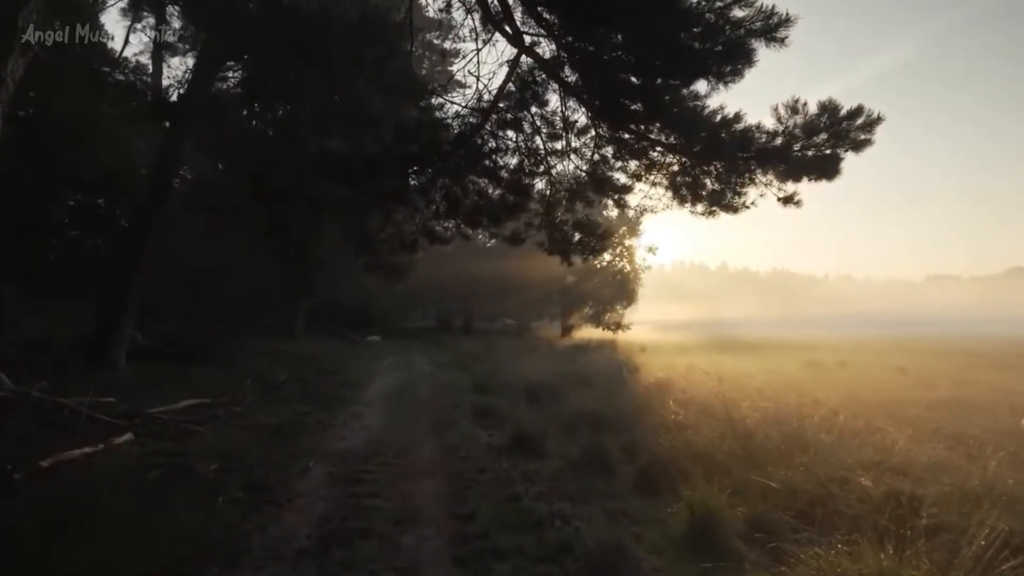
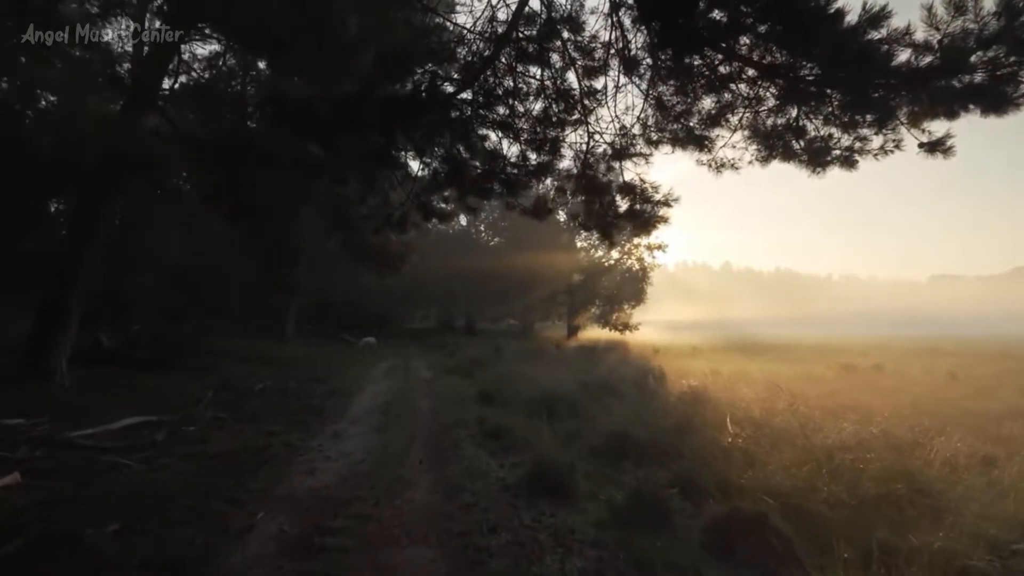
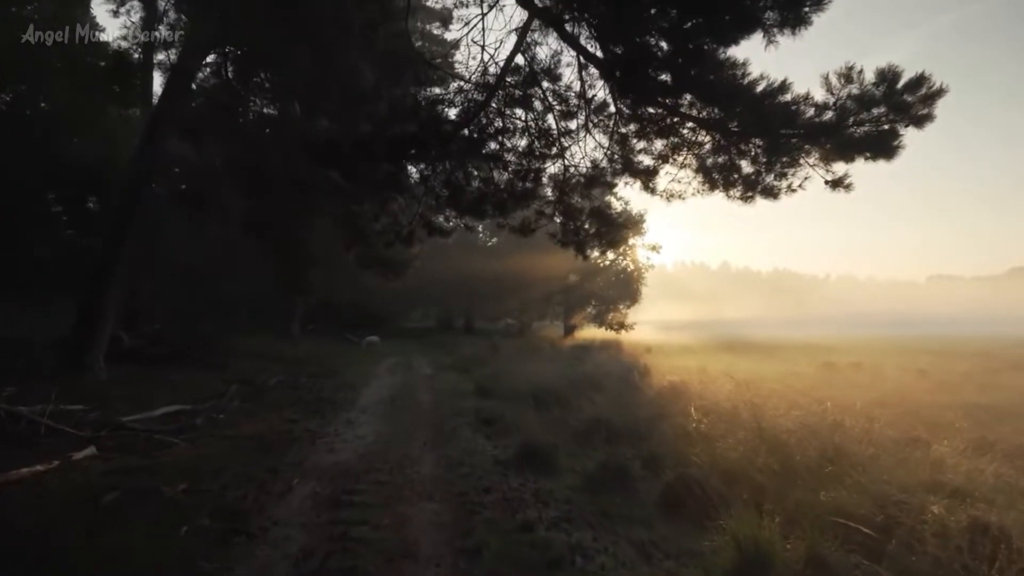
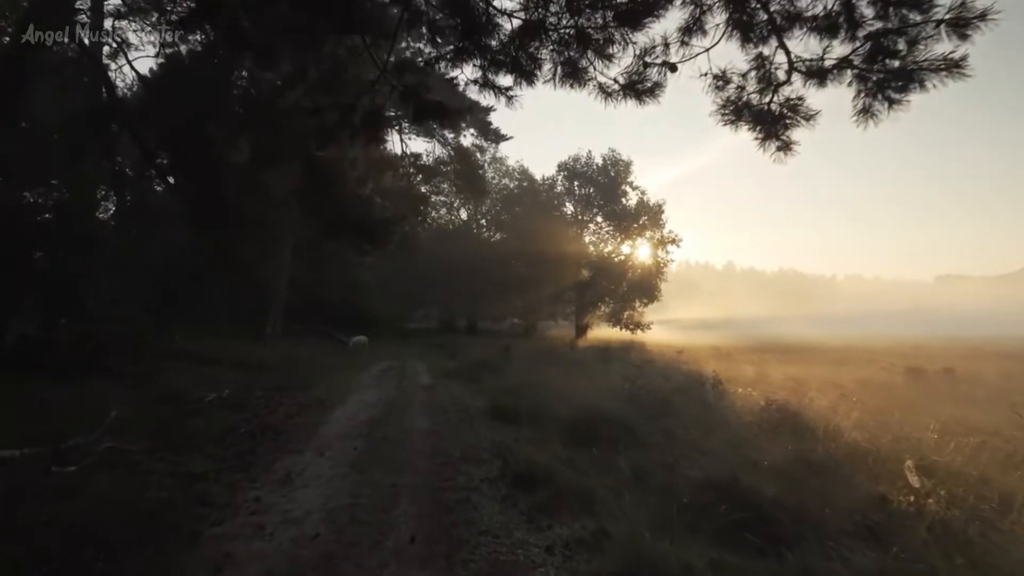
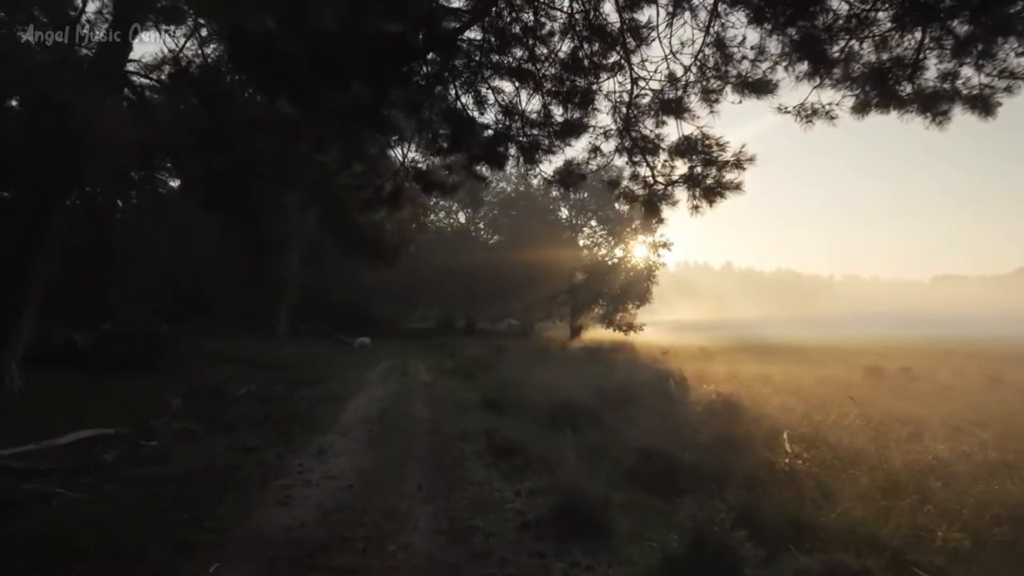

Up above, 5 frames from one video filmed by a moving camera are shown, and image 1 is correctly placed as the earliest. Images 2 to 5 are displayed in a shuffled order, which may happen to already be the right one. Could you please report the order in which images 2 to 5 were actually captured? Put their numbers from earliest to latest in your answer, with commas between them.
3, 2, 5, 4
